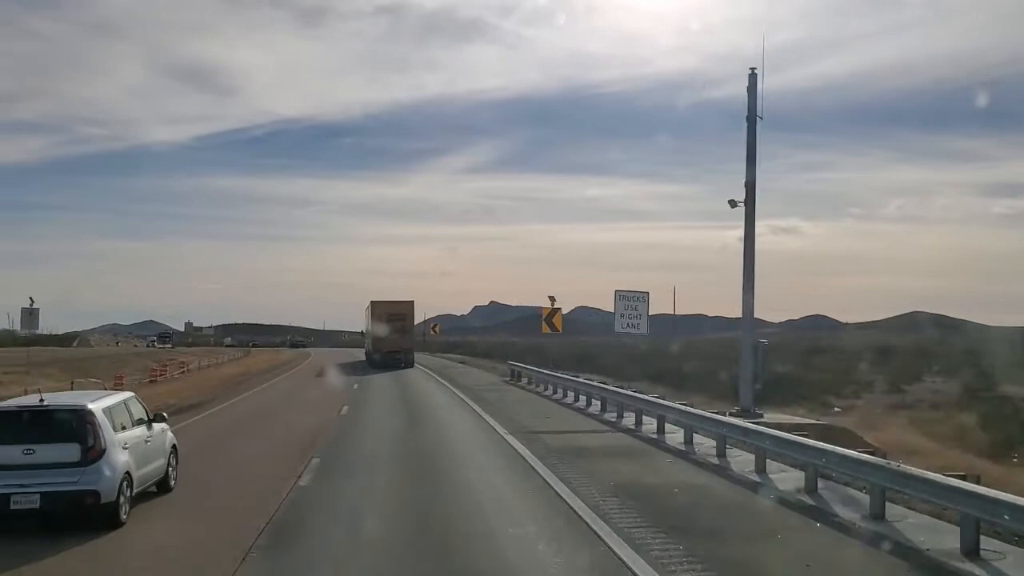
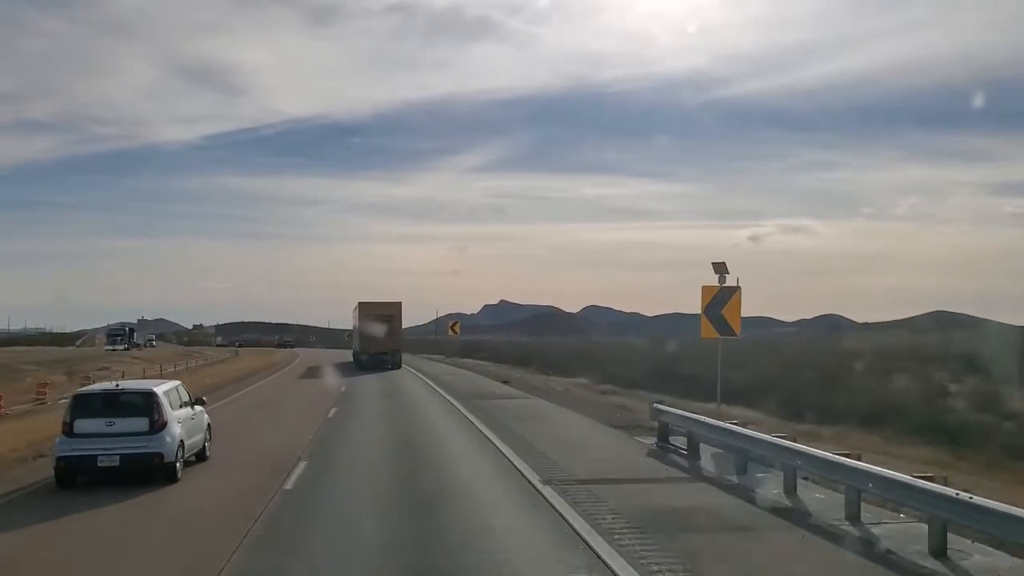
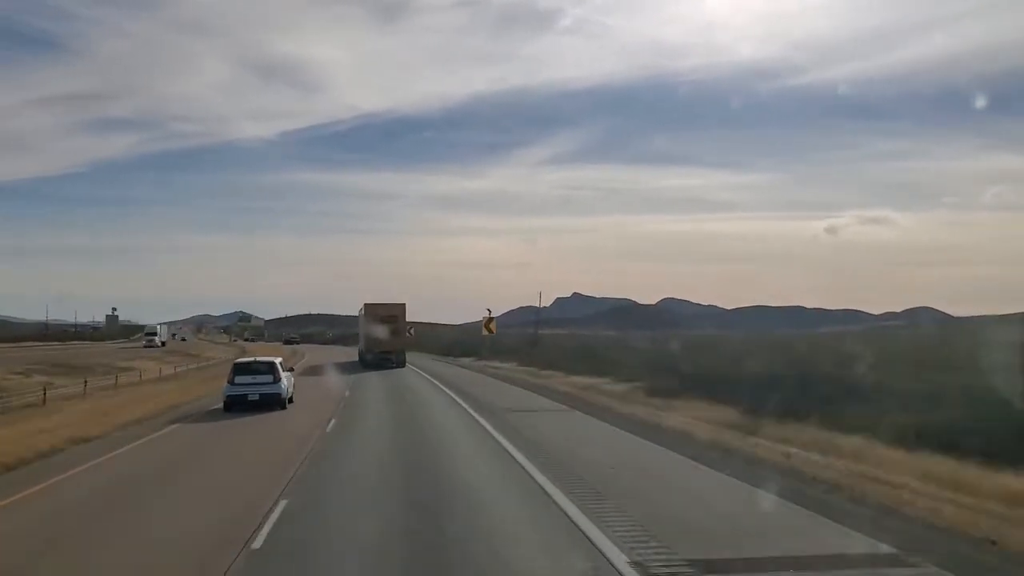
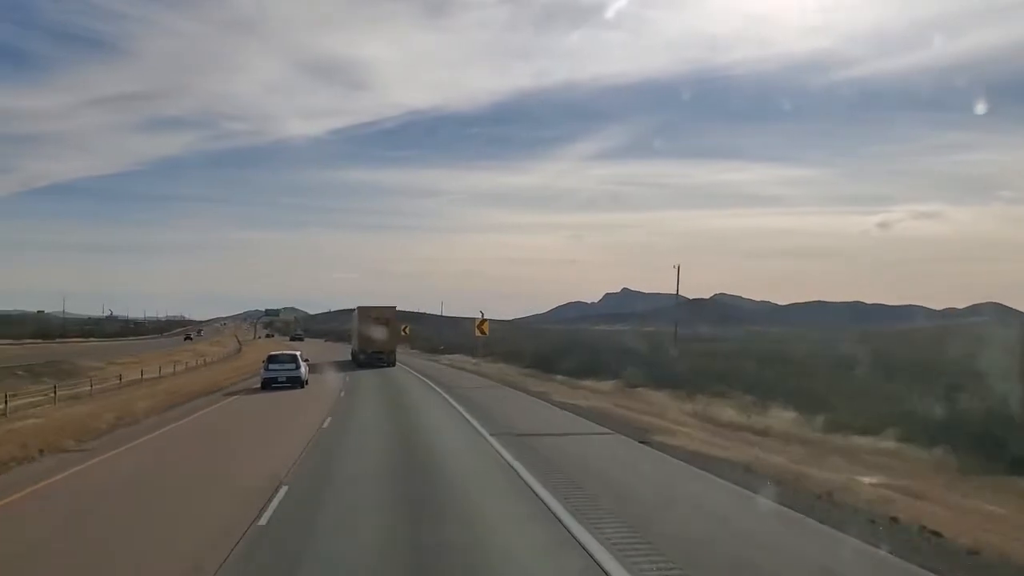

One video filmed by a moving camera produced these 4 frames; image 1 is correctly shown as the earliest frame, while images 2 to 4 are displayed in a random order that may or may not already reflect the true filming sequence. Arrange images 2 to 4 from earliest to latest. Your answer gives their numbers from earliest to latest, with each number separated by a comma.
2, 3, 4
